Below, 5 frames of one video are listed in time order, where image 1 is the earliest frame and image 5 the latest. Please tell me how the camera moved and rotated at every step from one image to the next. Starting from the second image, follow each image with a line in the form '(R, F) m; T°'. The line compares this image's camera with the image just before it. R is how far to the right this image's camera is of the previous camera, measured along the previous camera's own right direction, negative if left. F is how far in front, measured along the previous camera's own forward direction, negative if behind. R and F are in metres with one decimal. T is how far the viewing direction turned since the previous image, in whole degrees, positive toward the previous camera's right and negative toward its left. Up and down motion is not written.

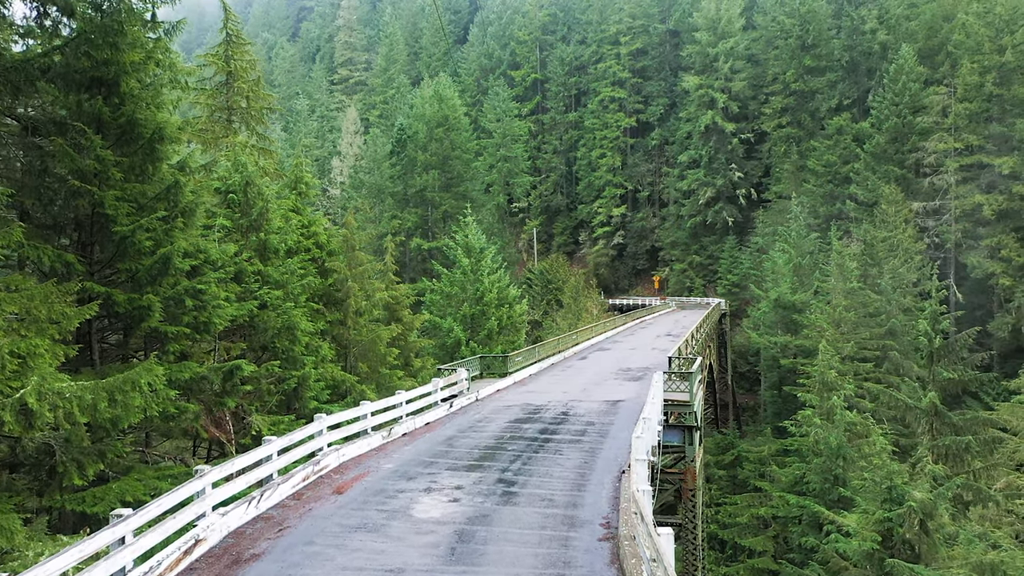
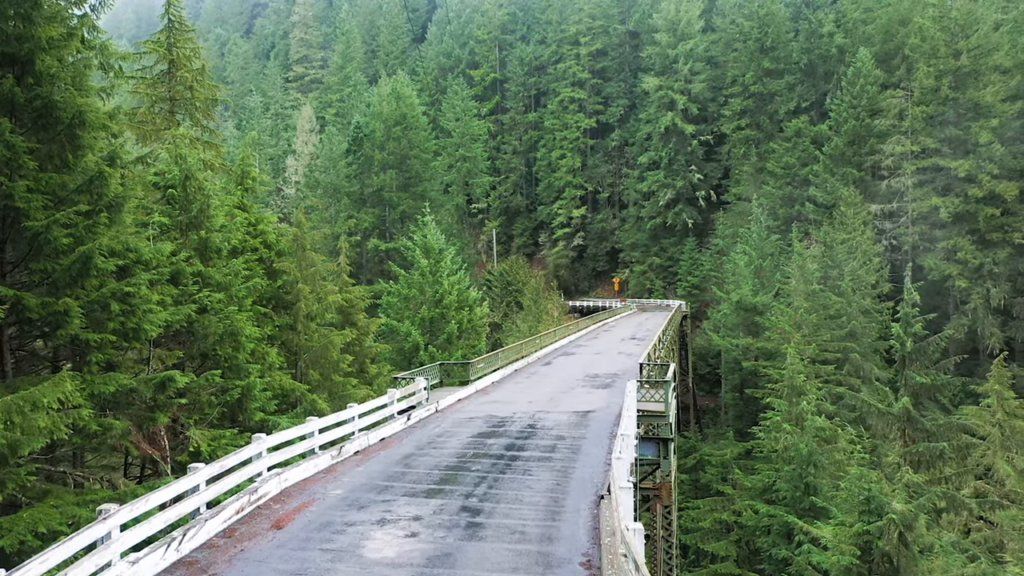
(-0.1, +0.9) m; +4°
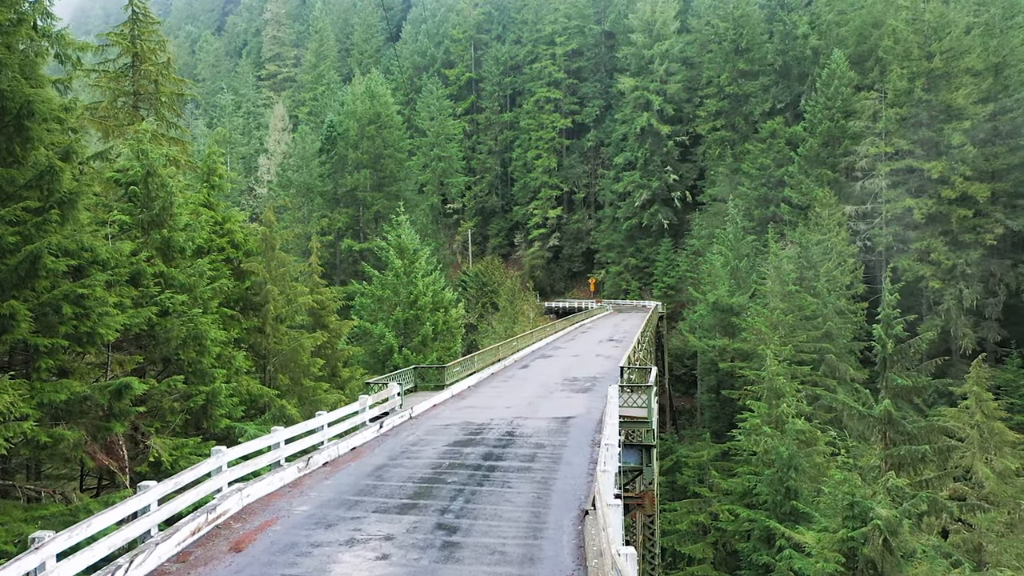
(0.0, +0.4) m; +2°
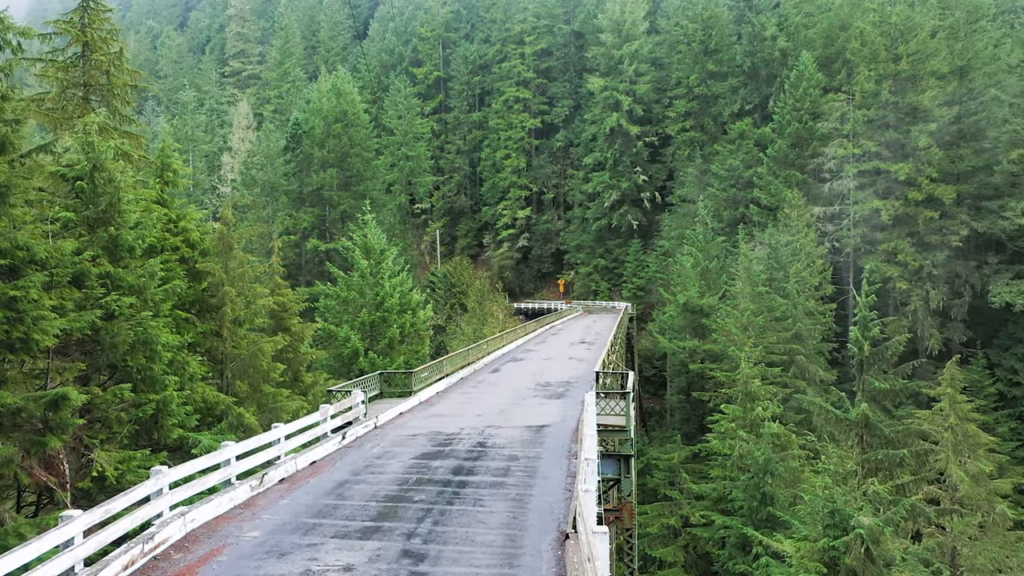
(0.0, +0.6) m; +3°
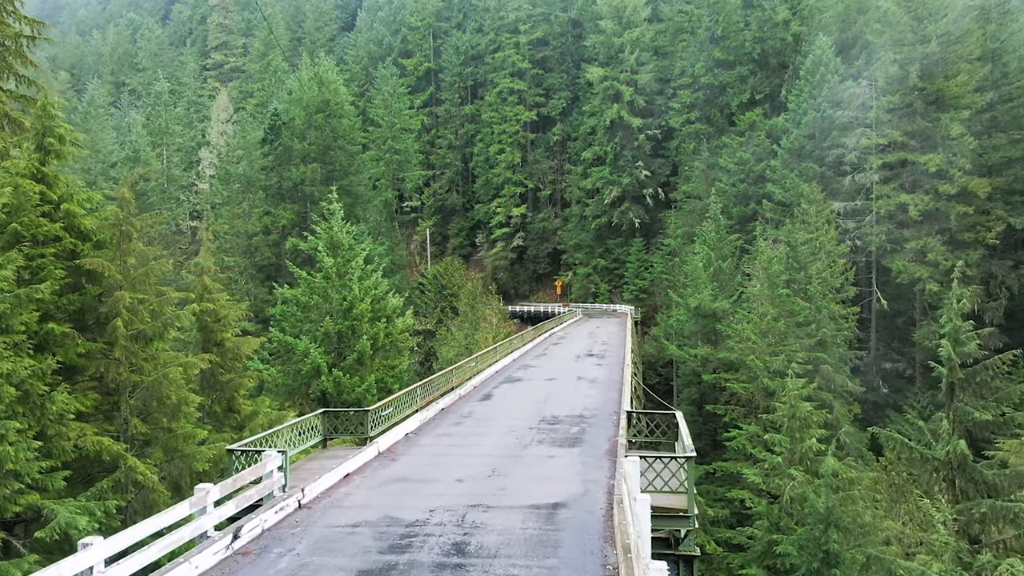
(0.0, +3.9) m; +1°
